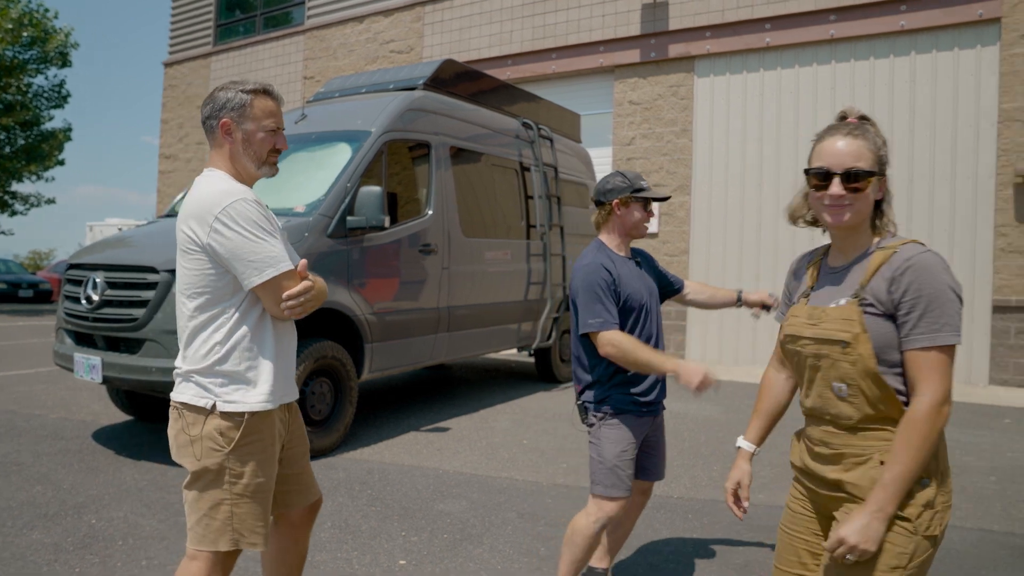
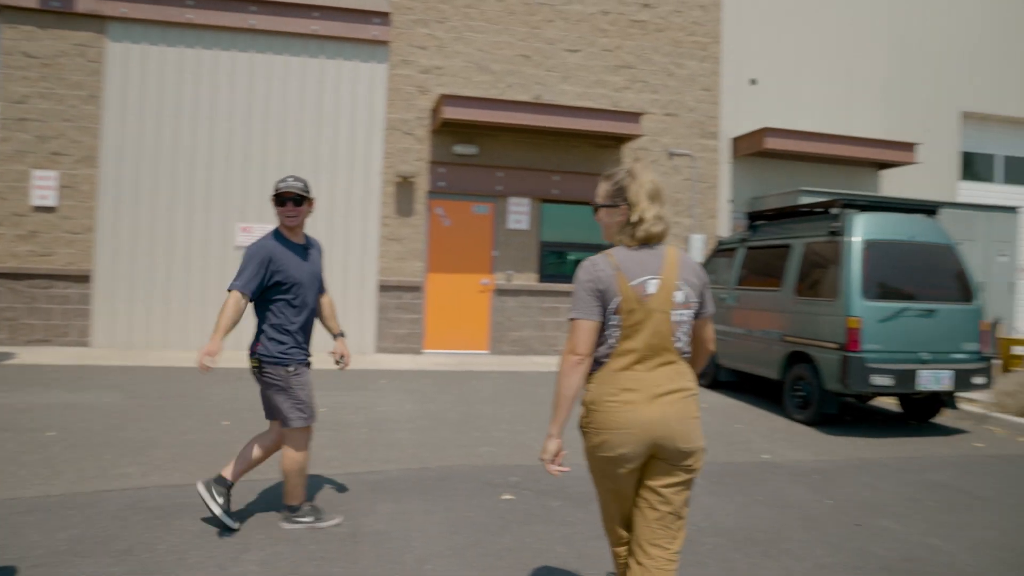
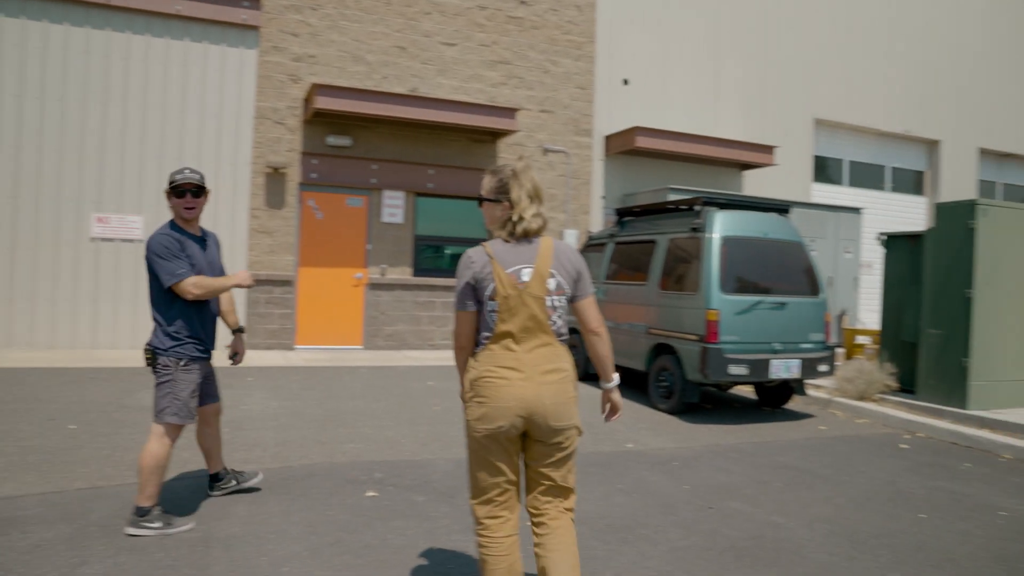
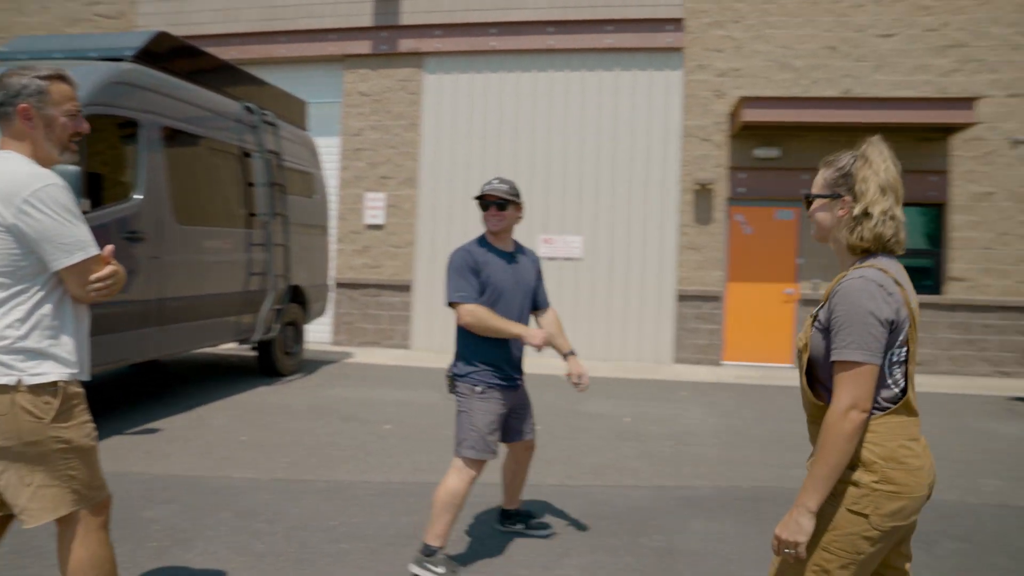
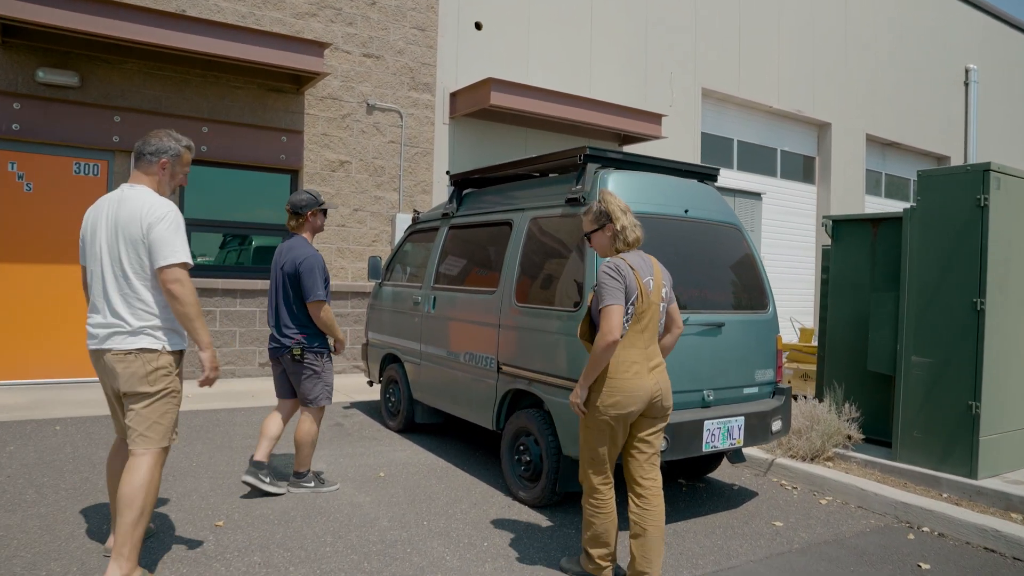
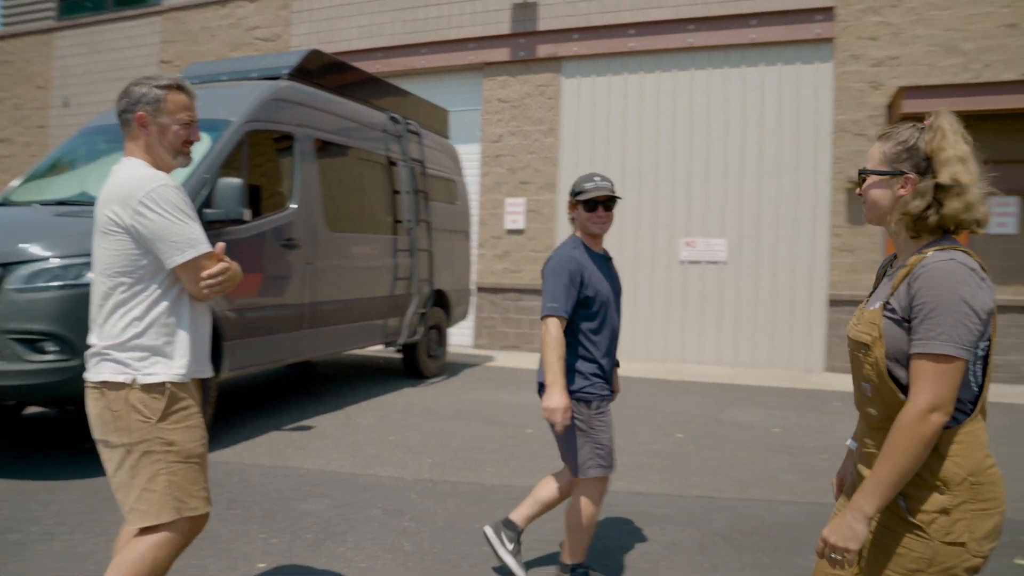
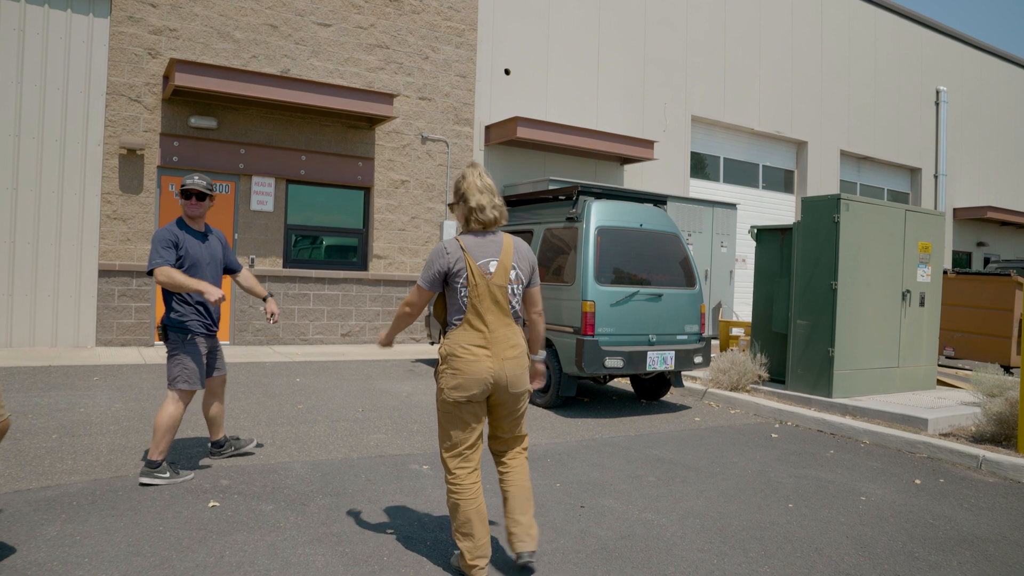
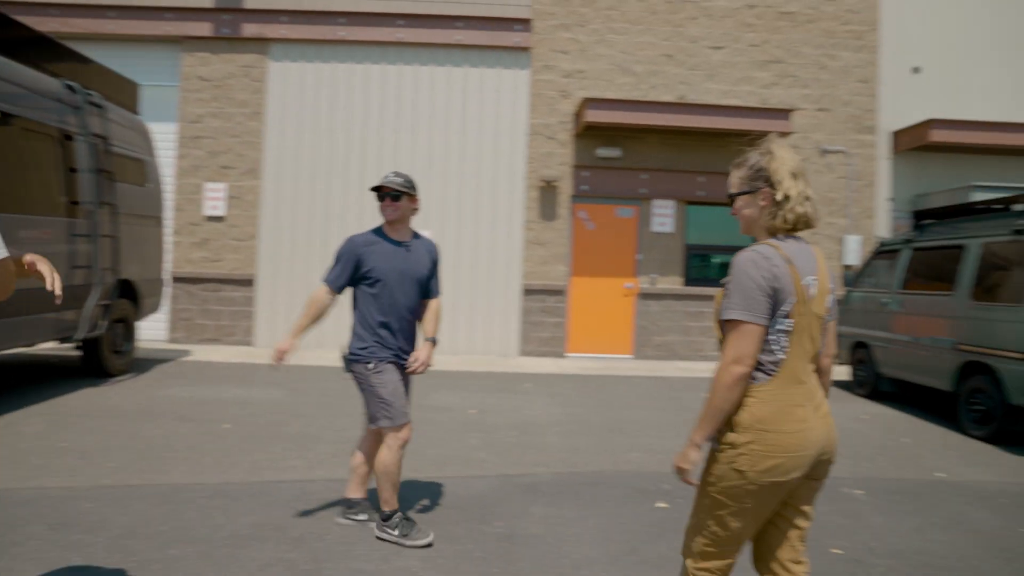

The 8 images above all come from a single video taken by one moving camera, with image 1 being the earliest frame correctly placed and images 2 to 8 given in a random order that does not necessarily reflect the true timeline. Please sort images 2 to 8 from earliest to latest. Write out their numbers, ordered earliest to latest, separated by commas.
6, 4, 8, 2, 3, 7, 5
